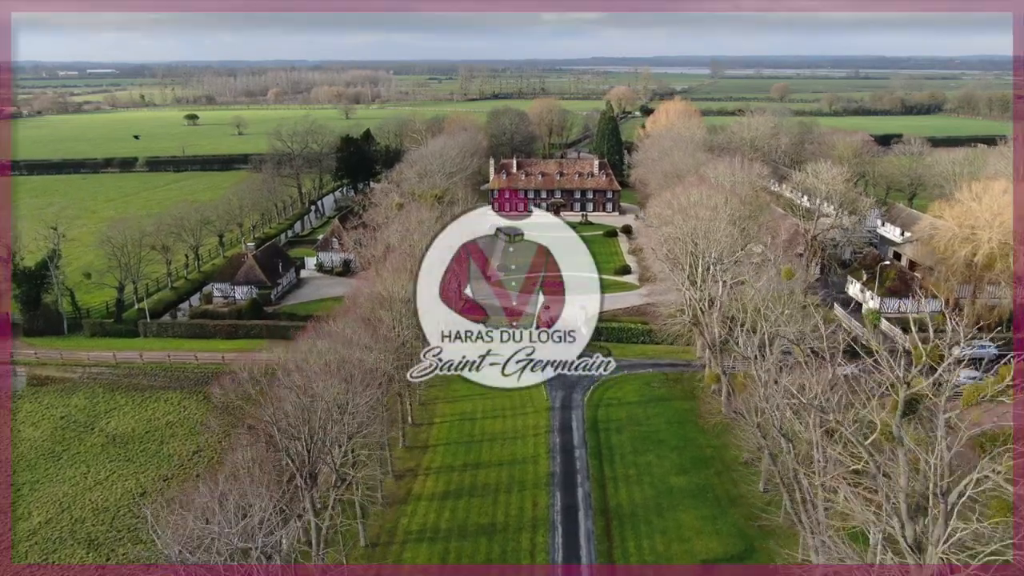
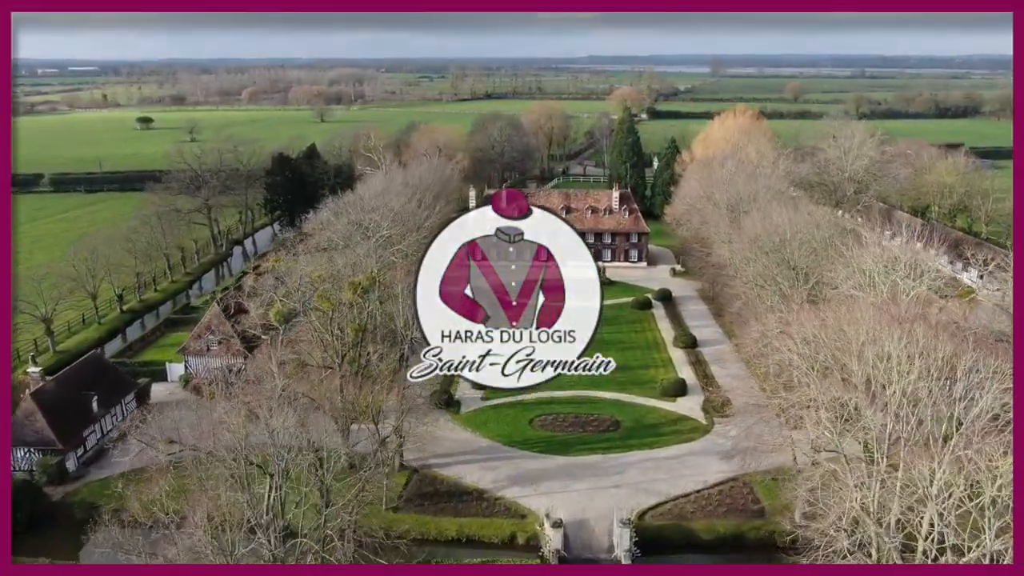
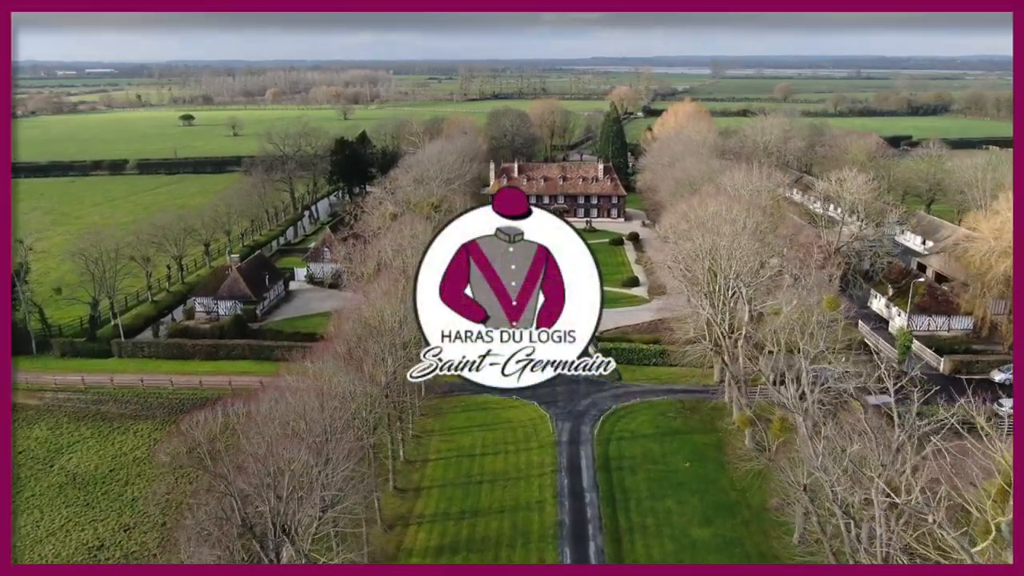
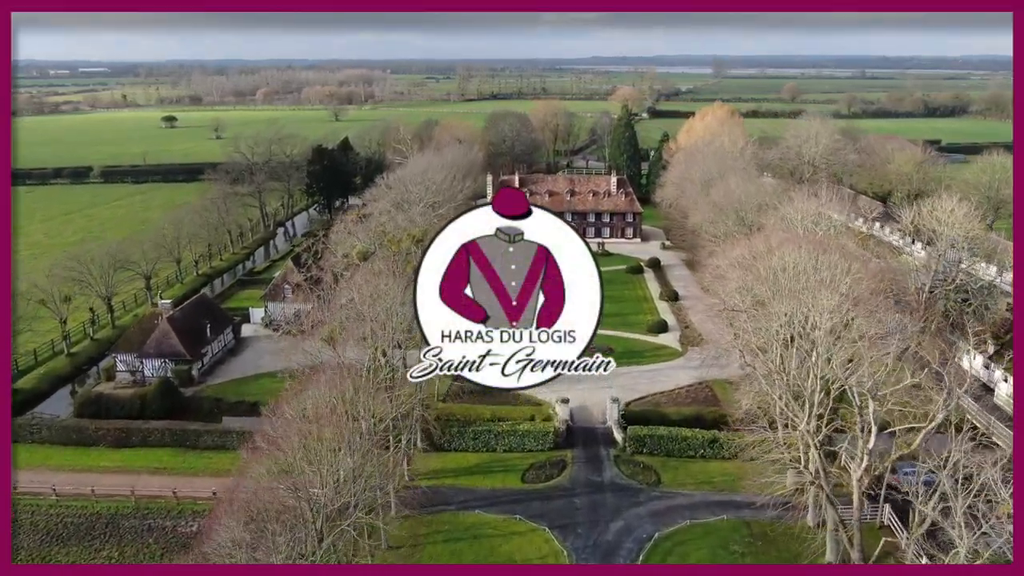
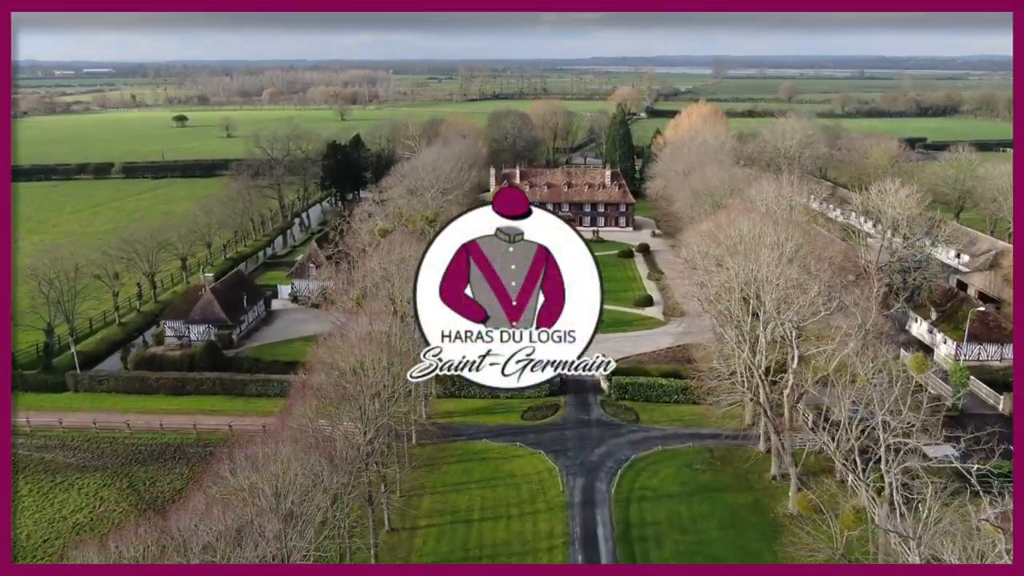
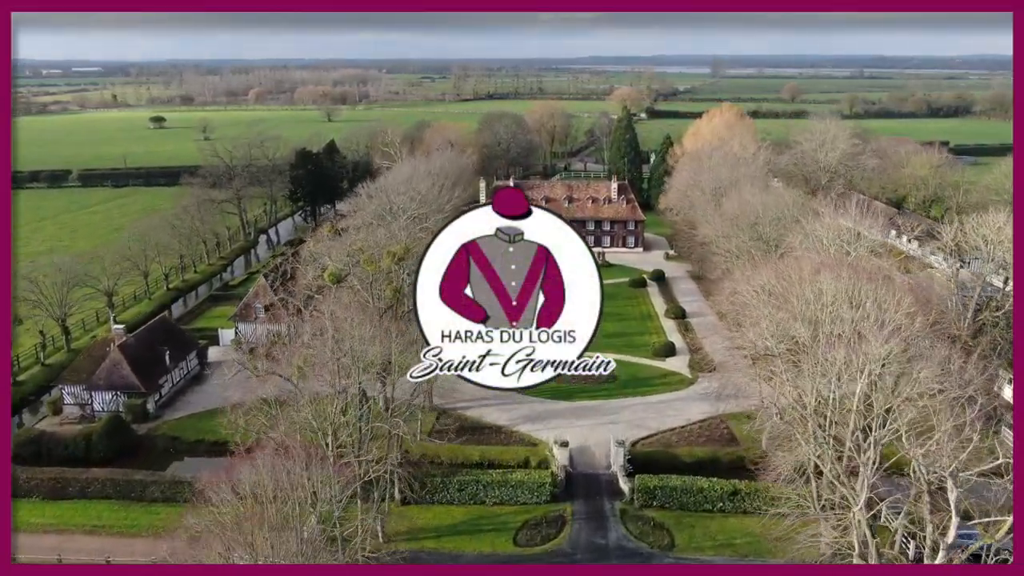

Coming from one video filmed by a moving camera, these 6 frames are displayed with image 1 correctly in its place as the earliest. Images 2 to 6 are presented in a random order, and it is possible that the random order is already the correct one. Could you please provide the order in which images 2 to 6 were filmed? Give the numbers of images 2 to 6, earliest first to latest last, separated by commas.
3, 5, 4, 6, 2
